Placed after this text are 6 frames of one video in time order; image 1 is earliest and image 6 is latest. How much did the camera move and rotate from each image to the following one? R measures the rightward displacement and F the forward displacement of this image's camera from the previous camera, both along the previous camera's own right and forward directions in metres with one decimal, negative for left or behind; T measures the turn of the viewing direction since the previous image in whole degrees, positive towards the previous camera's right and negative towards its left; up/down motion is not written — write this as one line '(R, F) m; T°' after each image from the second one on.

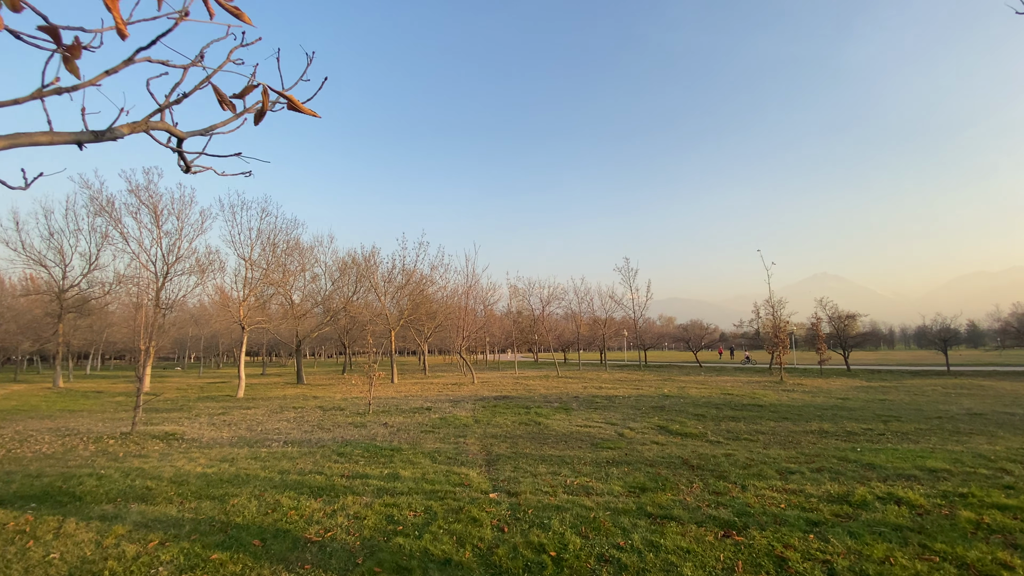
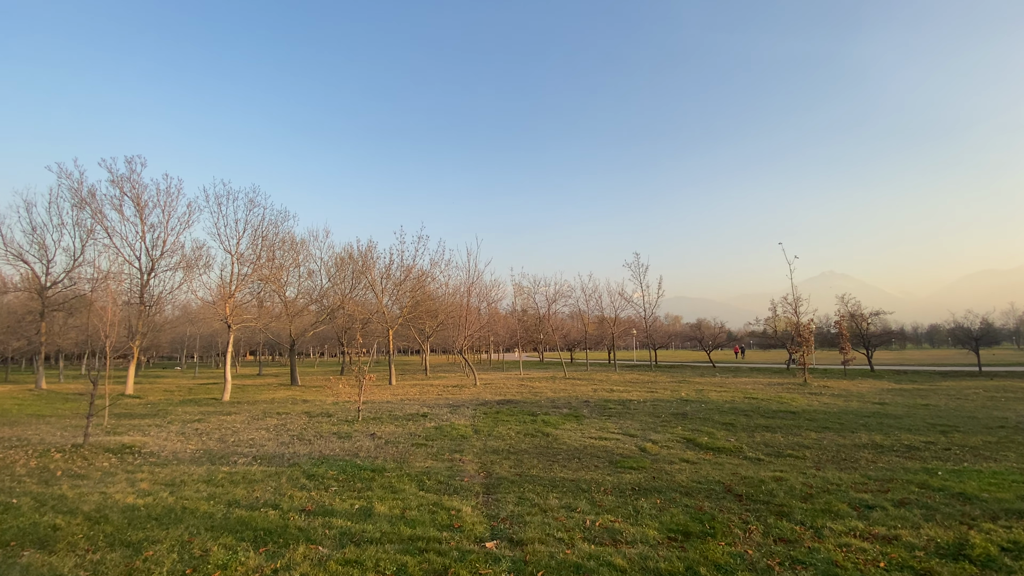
(0.0, +1.5) m; -1°
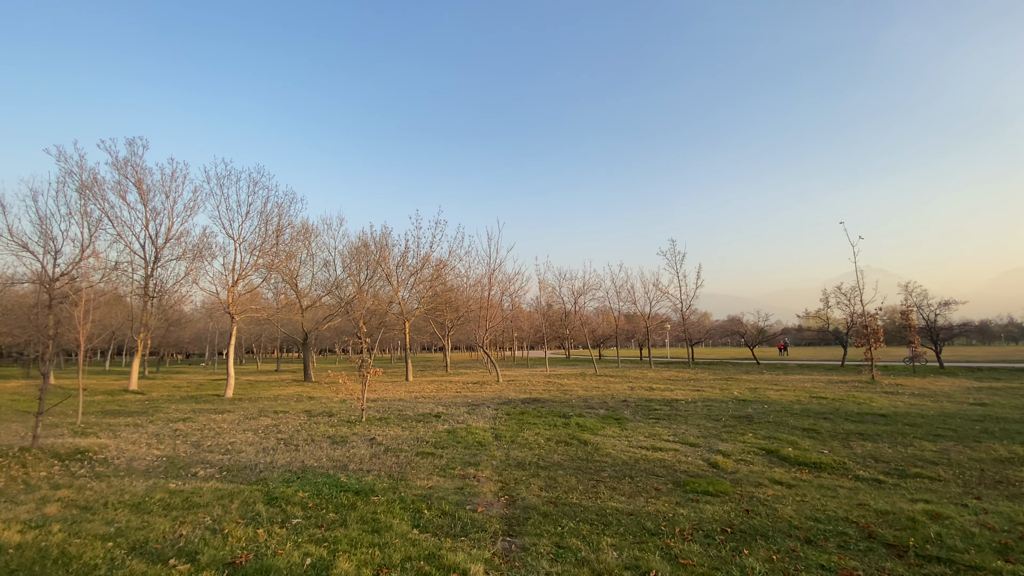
(-0.1, +2.1) m; -3°
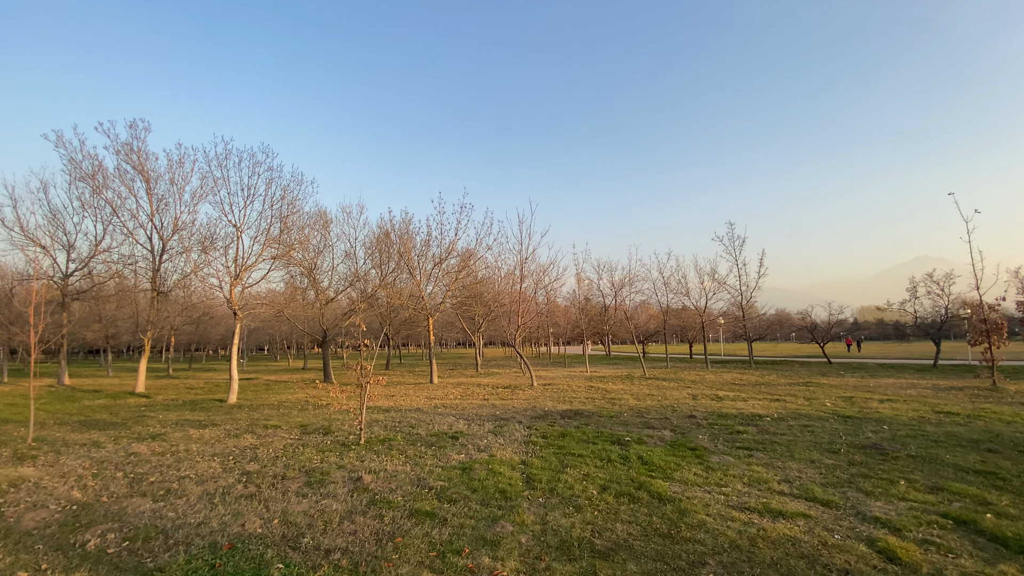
(0.0, +2.7) m; -4°
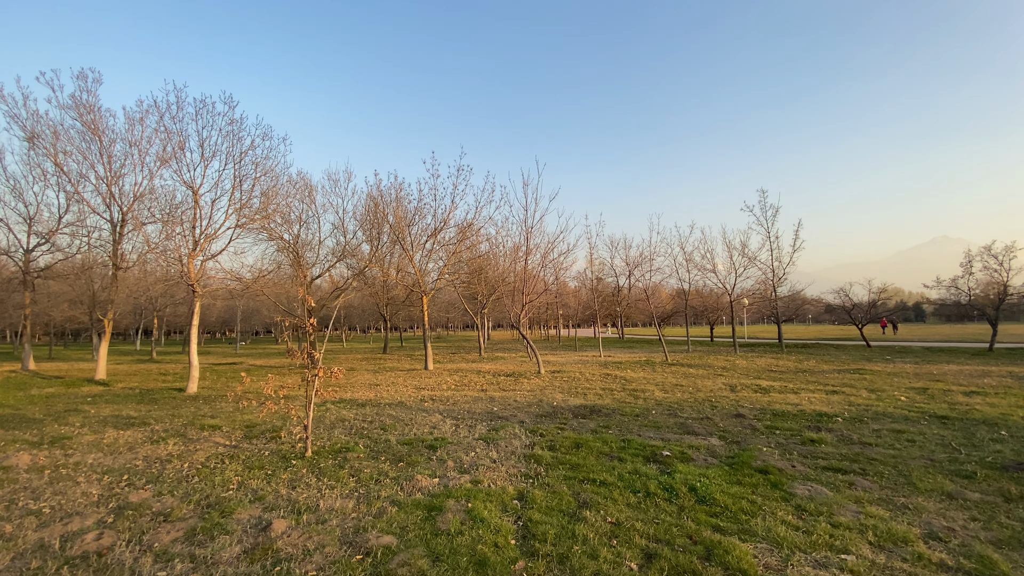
(+0.2, +2.4) m; -1°
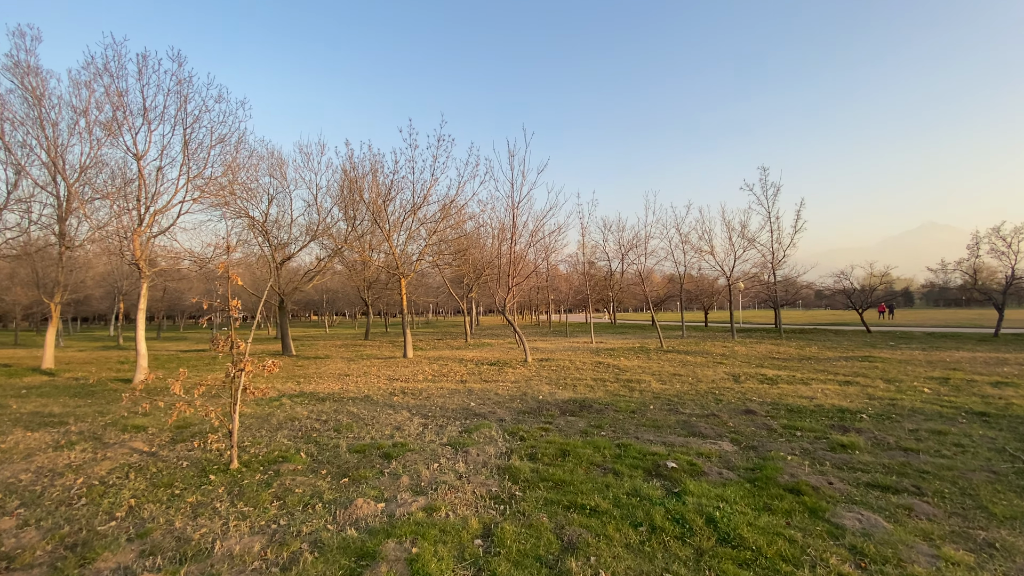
(+0.2, +1.3) m; +1°
